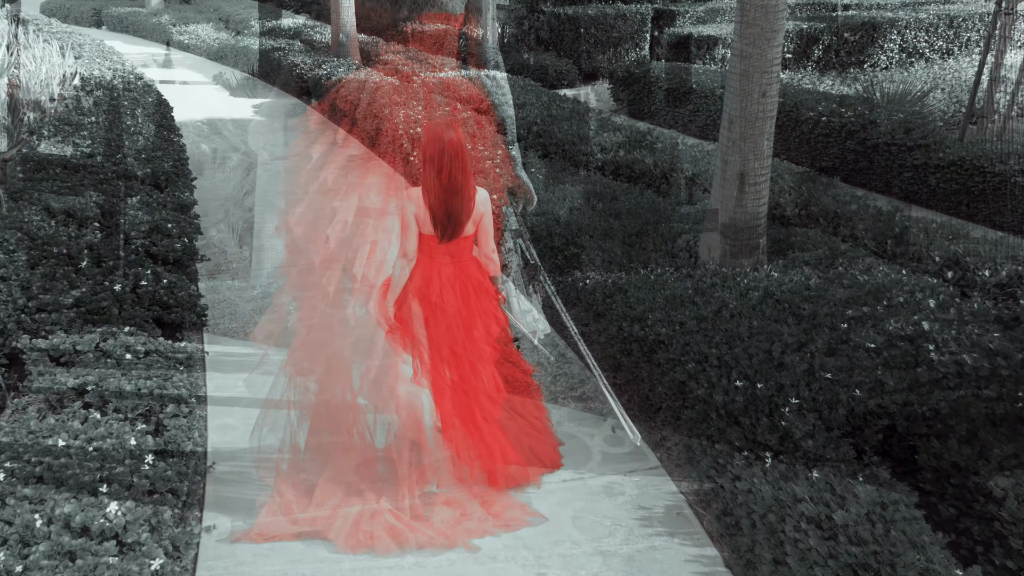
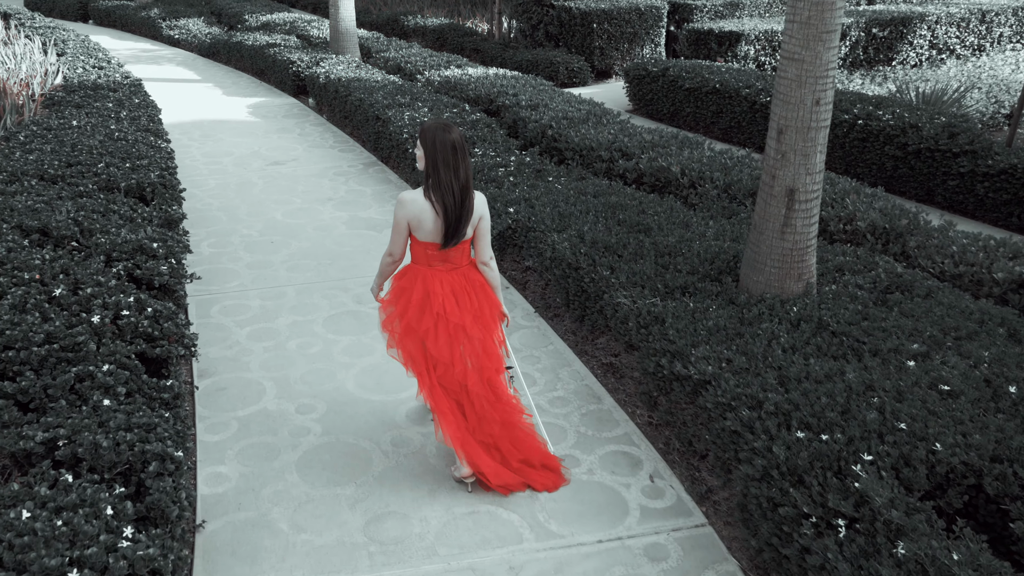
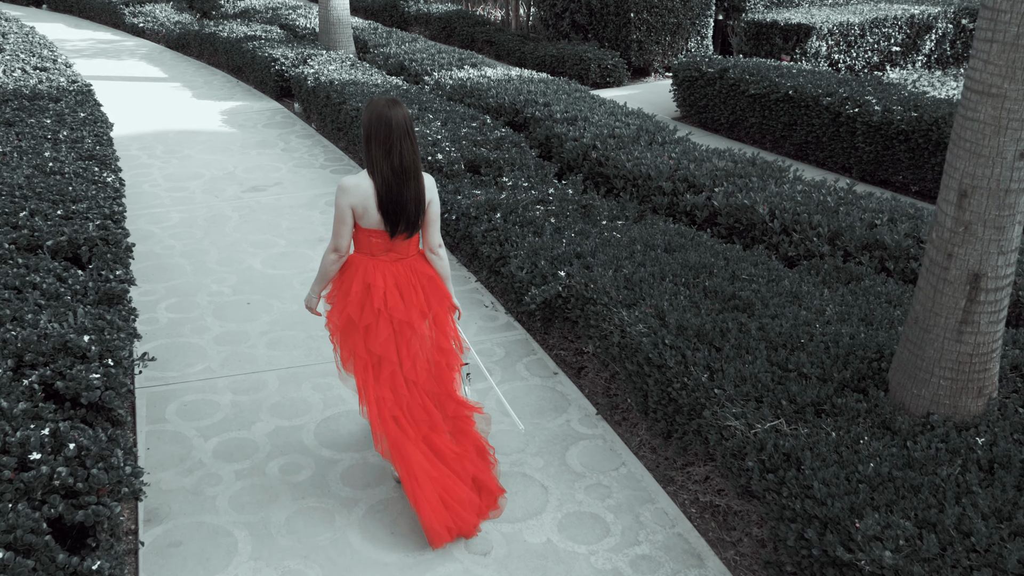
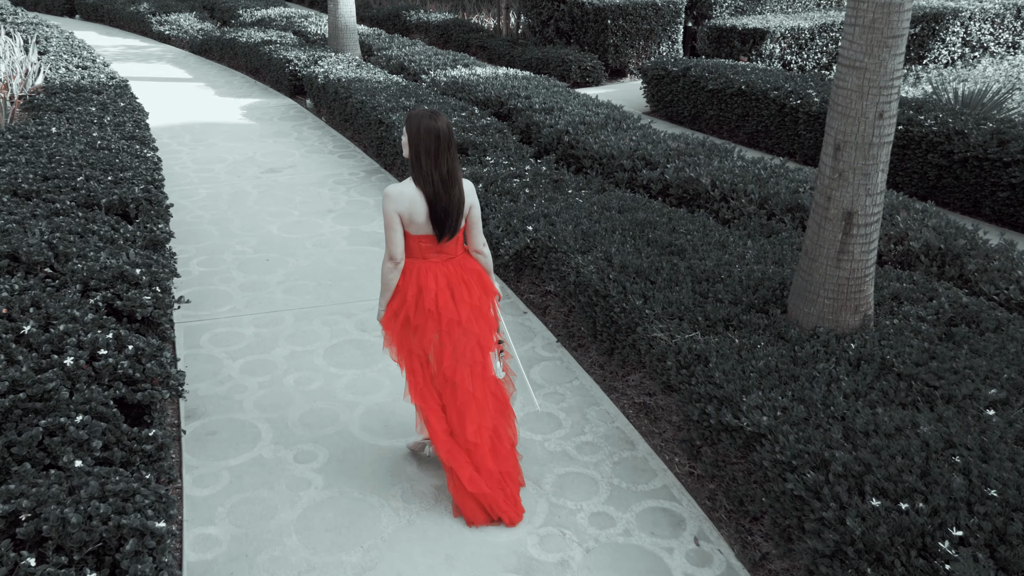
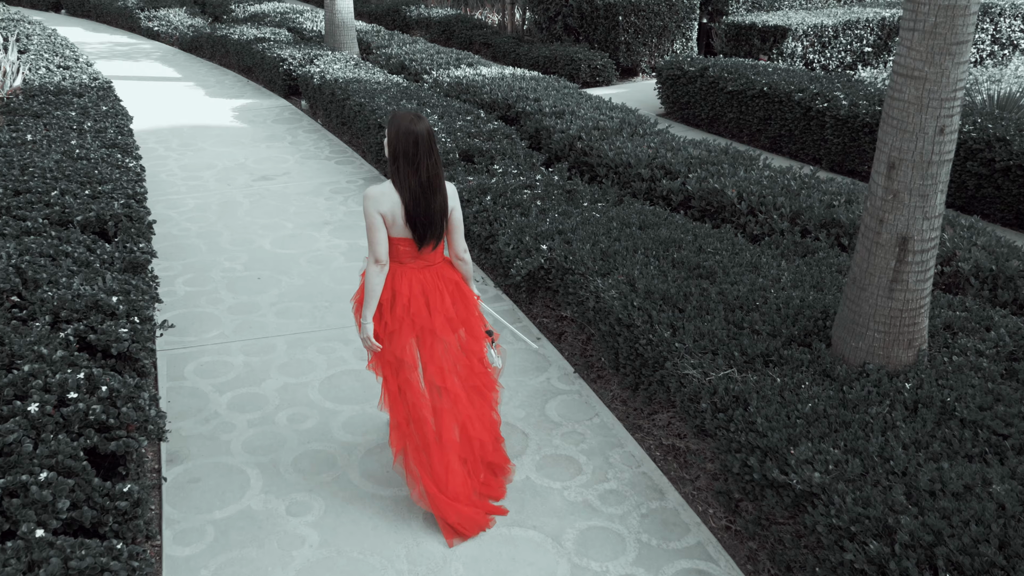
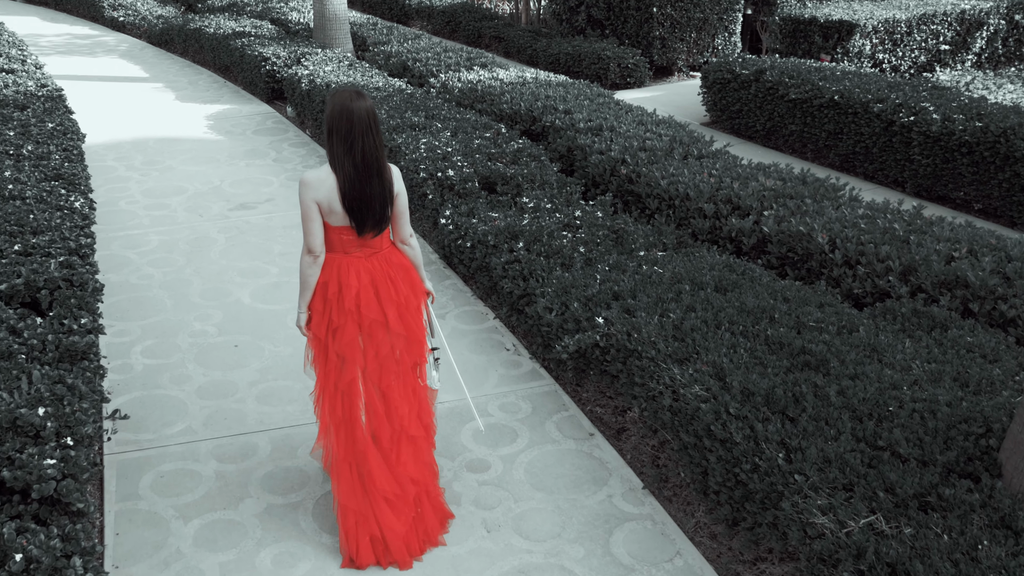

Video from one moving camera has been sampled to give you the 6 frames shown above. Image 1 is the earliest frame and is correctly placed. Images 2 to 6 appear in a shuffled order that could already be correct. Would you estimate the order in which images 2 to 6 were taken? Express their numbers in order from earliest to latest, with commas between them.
2, 4, 5, 3, 6
